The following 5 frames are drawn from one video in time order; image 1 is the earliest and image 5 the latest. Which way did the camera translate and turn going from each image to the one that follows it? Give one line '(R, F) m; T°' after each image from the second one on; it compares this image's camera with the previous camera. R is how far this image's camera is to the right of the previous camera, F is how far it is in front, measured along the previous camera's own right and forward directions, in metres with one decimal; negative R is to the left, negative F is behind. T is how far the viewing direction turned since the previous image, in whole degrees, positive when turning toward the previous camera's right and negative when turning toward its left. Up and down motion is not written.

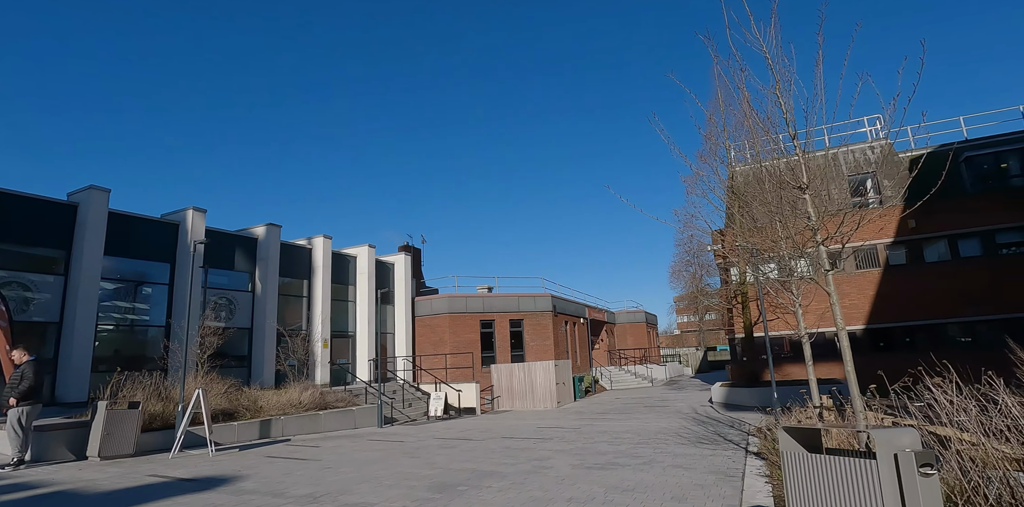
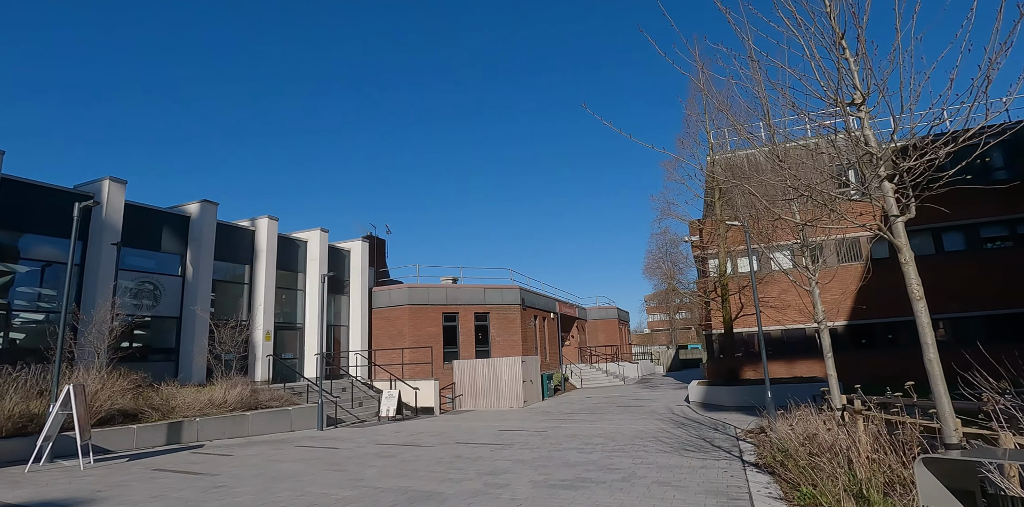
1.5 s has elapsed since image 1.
(+0.3, +1.8) m; +3°
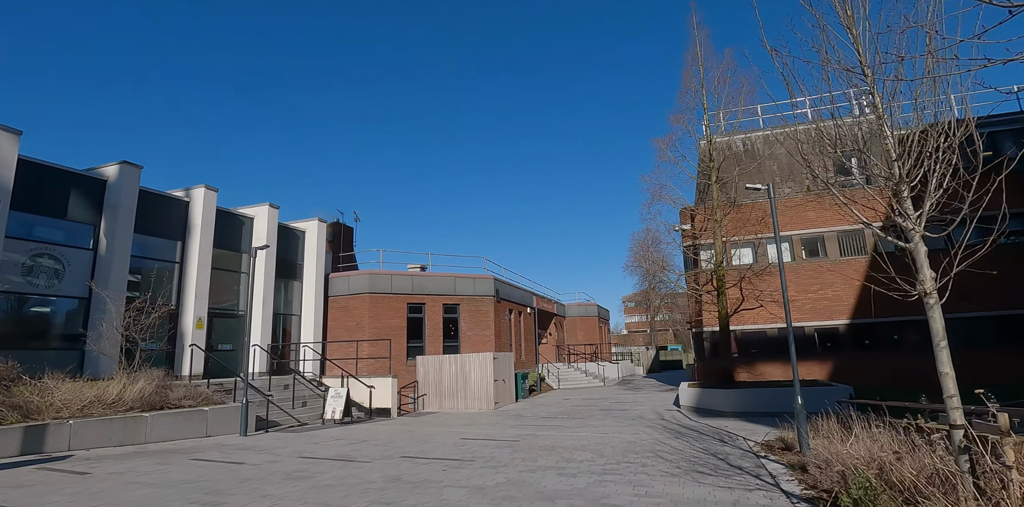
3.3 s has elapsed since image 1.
(+0.2, +2.3) m; +2°
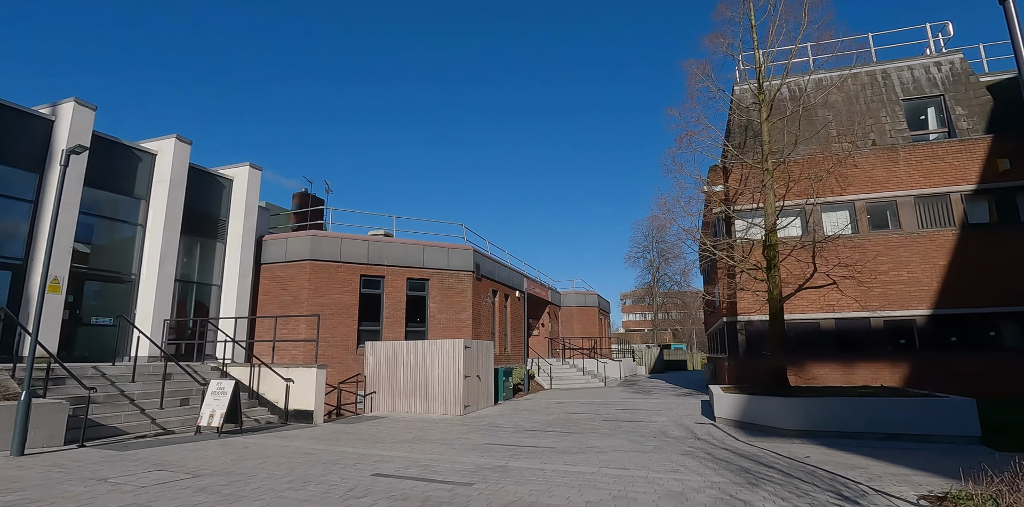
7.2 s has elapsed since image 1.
(+0.4, +4.7) m; 0°
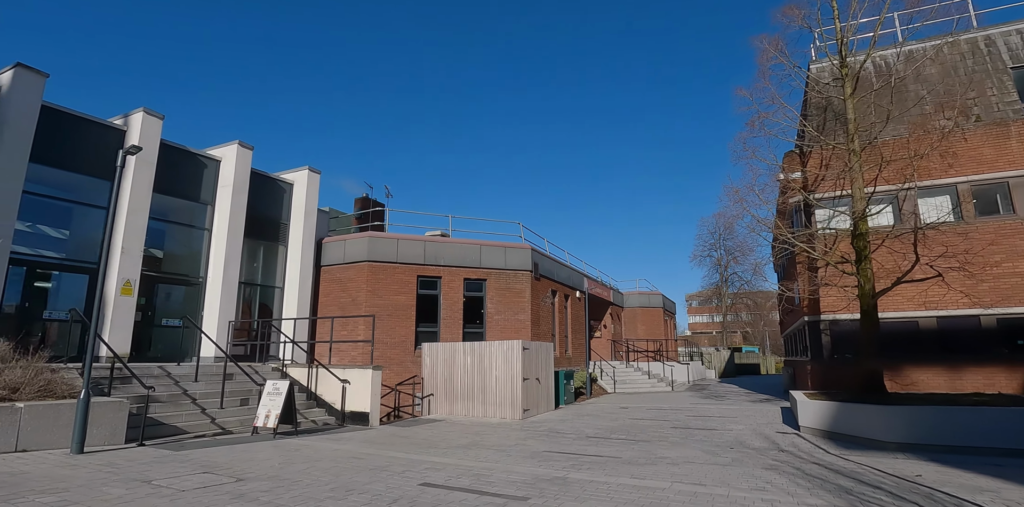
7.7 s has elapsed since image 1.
(0.0, +0.6) m; -6°
